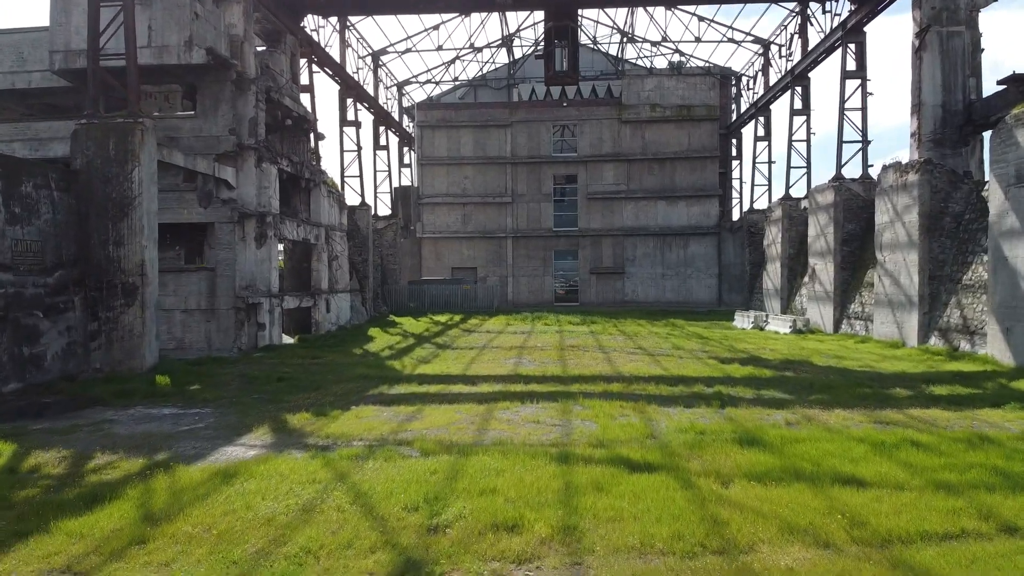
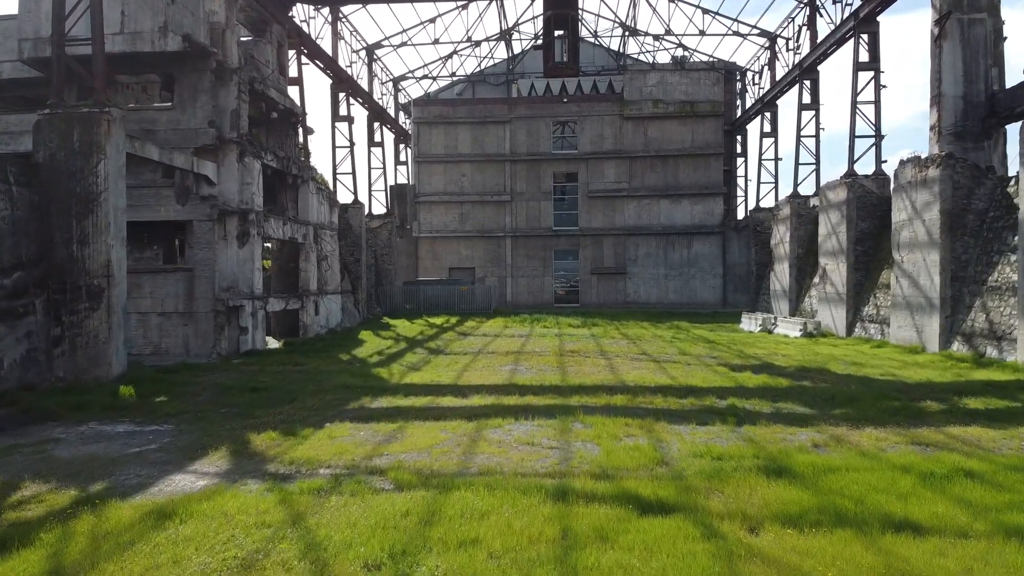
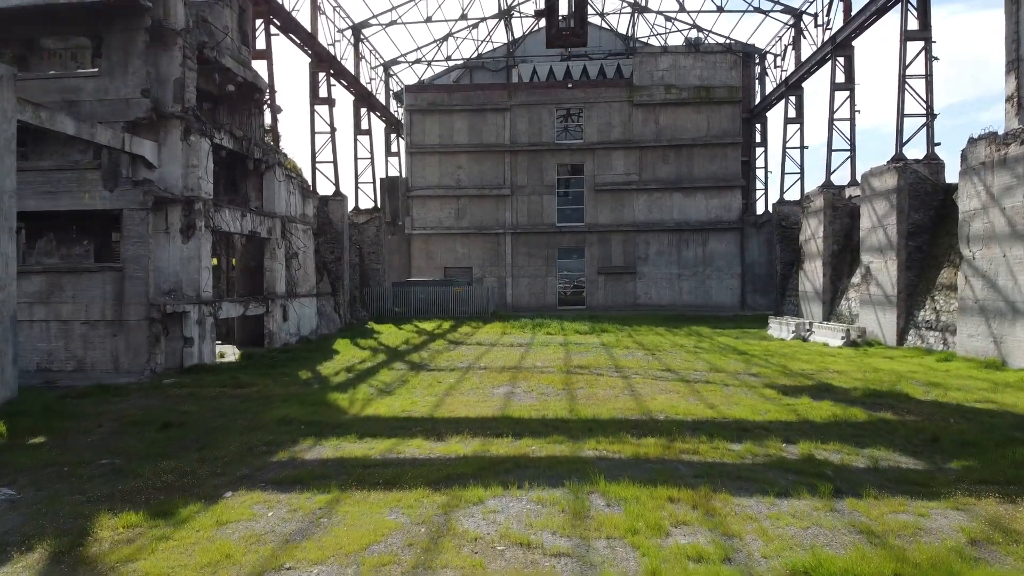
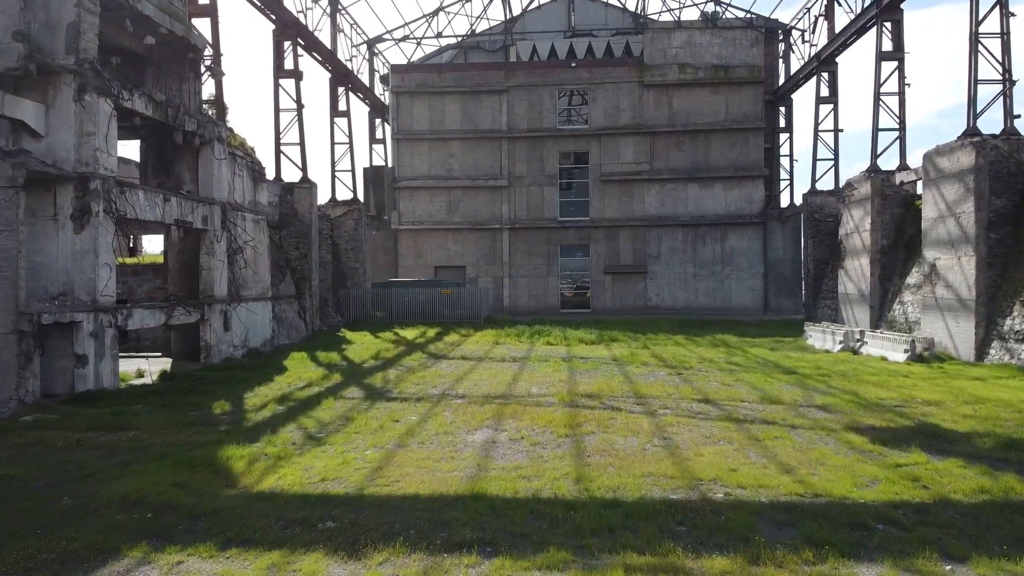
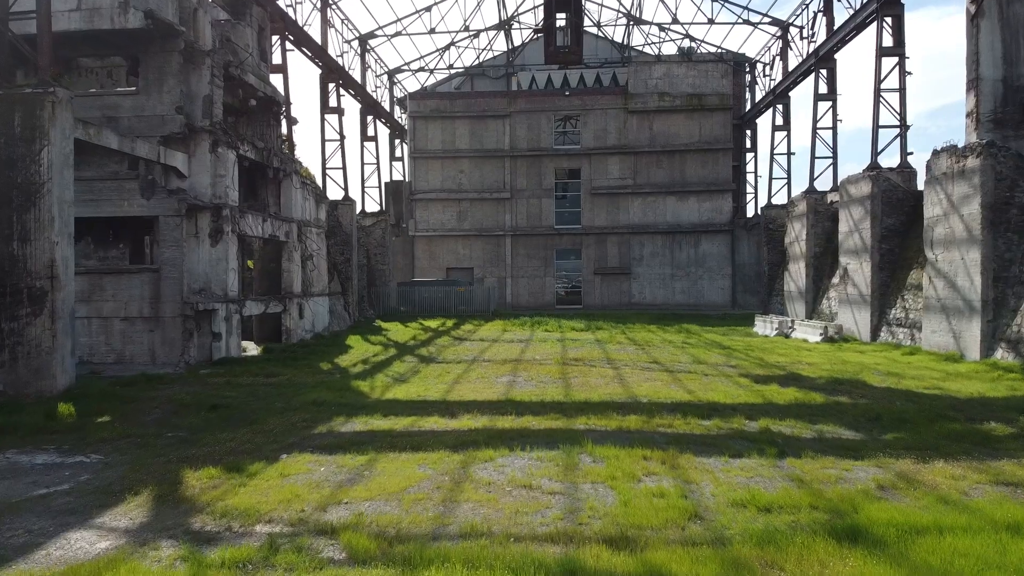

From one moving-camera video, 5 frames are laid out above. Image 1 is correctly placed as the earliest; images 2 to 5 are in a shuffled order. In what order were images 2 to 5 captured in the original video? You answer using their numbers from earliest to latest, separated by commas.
2, 5, 3, 4
